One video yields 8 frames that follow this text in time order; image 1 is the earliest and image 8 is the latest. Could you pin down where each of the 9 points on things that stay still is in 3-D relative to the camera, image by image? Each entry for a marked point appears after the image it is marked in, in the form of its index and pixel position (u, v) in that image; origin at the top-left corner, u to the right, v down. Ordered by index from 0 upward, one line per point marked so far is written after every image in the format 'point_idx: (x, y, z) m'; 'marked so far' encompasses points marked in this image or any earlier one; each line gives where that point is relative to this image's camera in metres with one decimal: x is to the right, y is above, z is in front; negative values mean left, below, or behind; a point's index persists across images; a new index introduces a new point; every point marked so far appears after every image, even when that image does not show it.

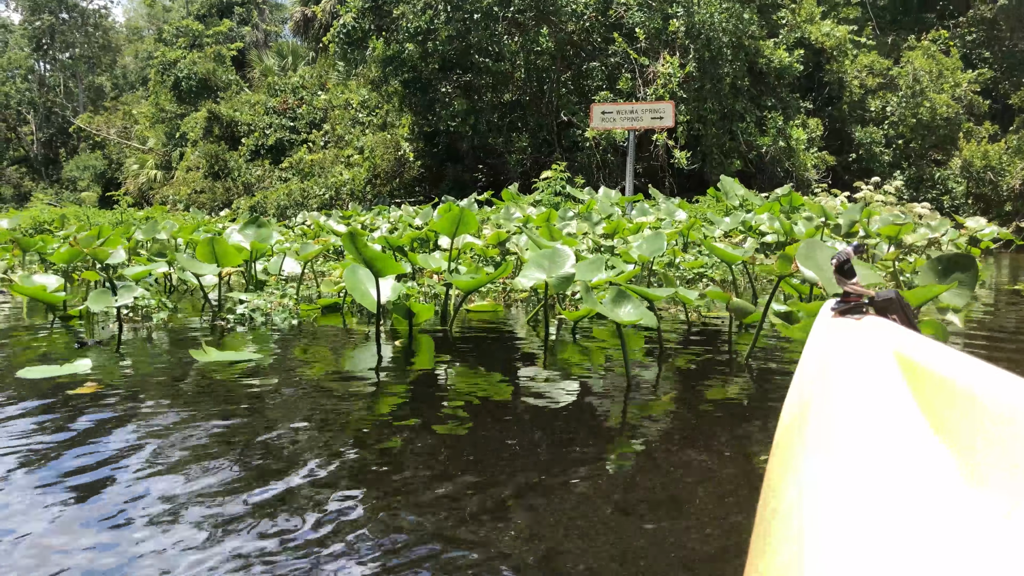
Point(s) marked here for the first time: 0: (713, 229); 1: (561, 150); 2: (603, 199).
0: (+1.2, +0.4, +5.1) m
1: (+0.6, +1.7, +10.4) m
2: (+0.7, +0.7, +6.4) m
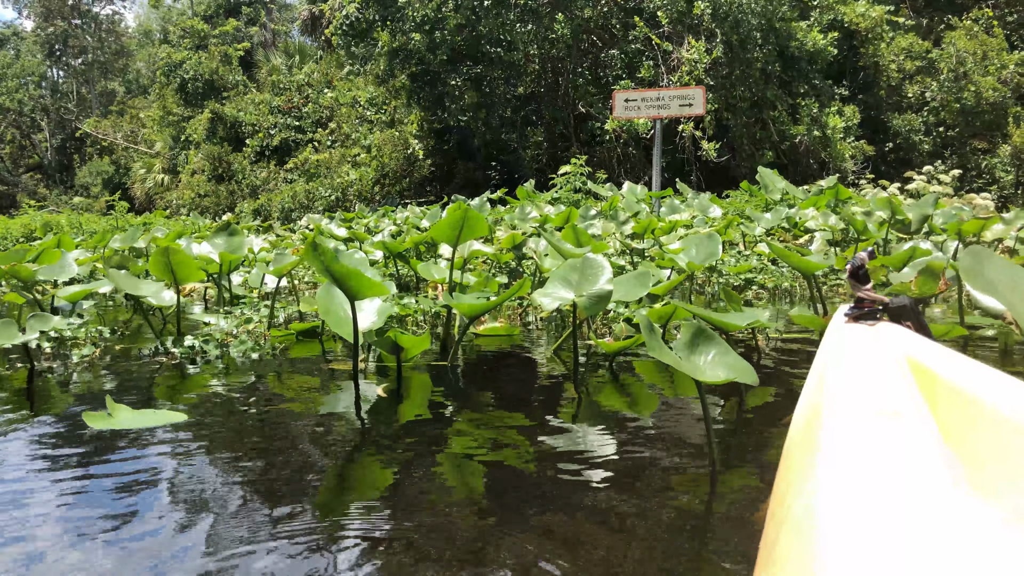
0: (+1.3, +0.3, +4.5) m
1: (+0.8, +1.7, +9.8) m
2: (+0.8, +0.6, +5.8) m
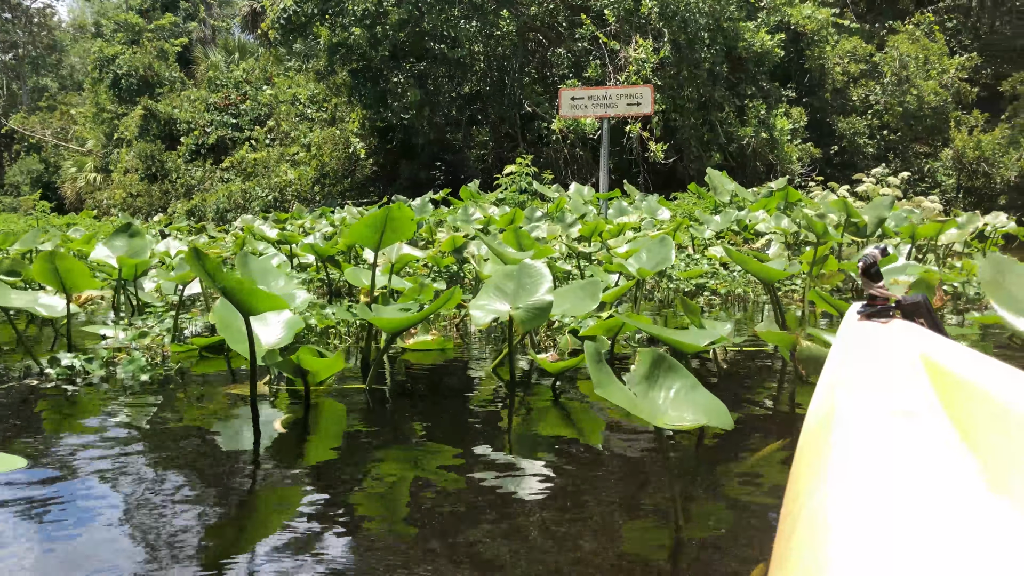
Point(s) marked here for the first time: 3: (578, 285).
0: (+1.0, +0.3, +4.3) m
1: (+0.2, +1.6, +9.6) m
2: (+0.4, +0.6, +5.6) m
3: (+0.1, 0.0, +2.0) m
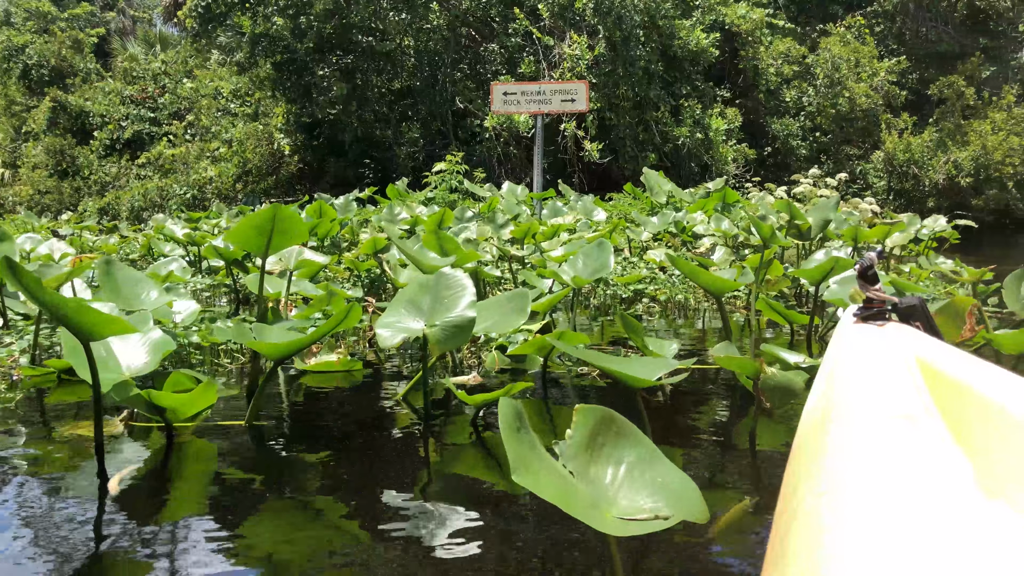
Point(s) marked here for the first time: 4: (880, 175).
0: (+0.6, +0.3, +4.1) m
1: (-0.6, +1.6, +9.3) m
2: (0.0, +0.6, +5.3) m
3: (0.0, 0.0, +1.7) m
4: (+4.1, +1.3, +9.5) m
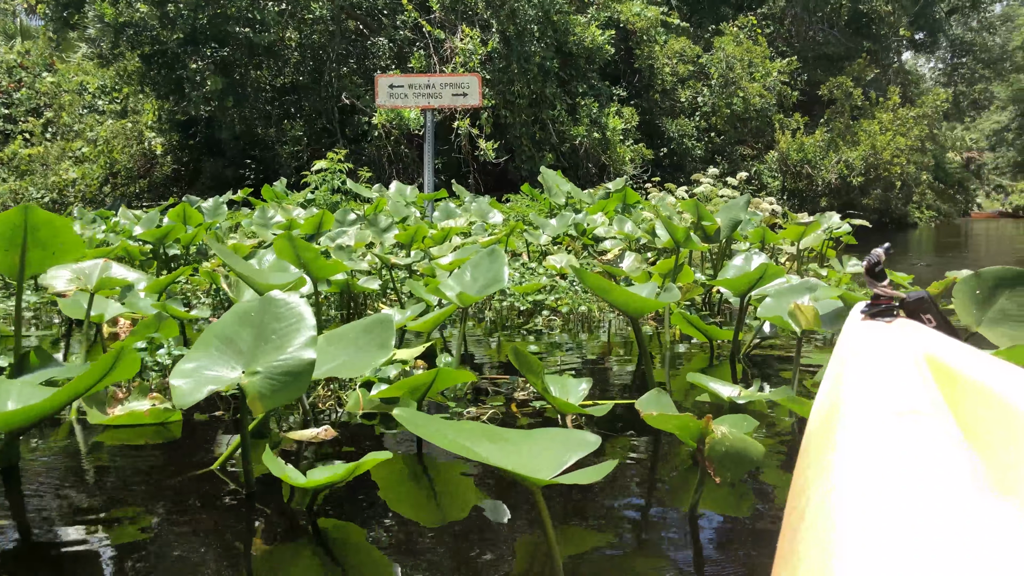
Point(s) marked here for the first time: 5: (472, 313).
0: (+0.1, +0.2, +3.8) m
1: (-1.7, +1.5, +8.8) m
2: (-0.7, +0.5, +4.9) m
3: (-0.2, -0.1, +1.3) m
4: (+2.9, +1.3, +9.5) m
5: (-0.2, -0.1, +3.3) m
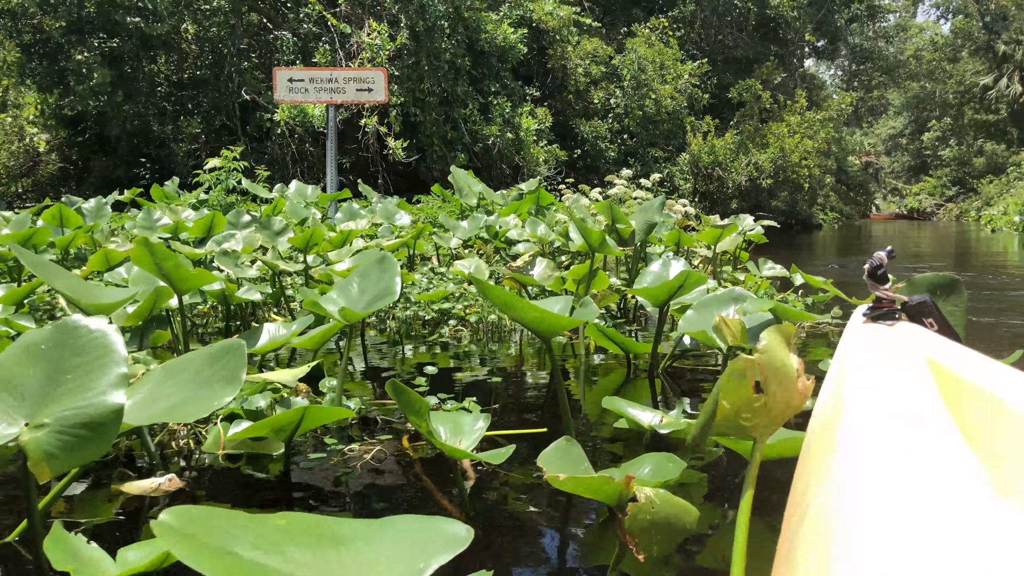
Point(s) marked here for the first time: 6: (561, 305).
0: (-0.3, +0.2, +3.6) m
1: (-2.6, +1.5, +8.4) m
2: (-1.2, +0.5, +4.6) m
3: (-0.4, -0.1, +1.1) m
4: (+2.0, +1.3, +9.5) m
5: (-0.5, -0.1, +3.0) m
6: (+0.1, 0.0, +1.2) m
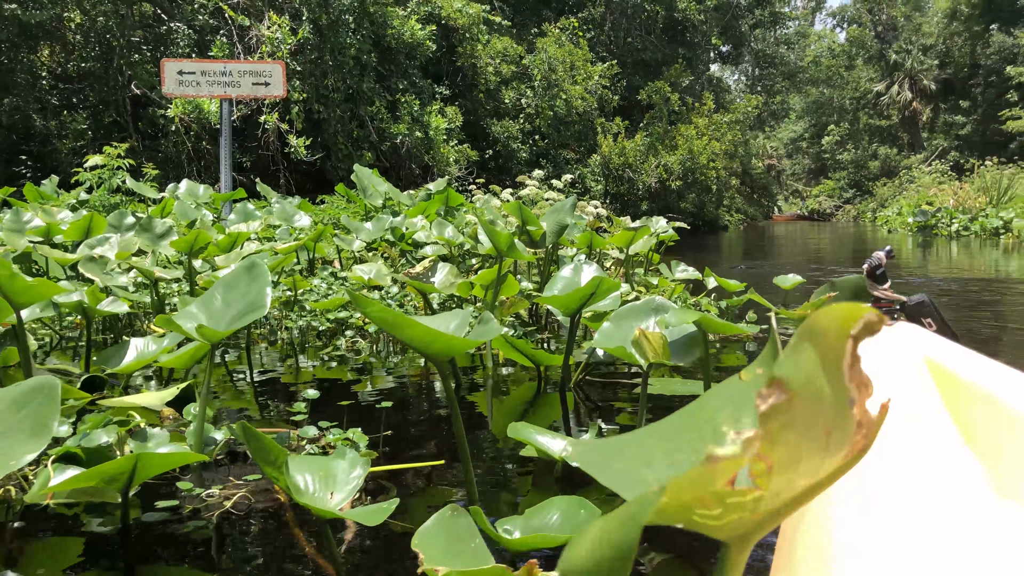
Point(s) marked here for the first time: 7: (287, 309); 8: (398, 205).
0: (-0.6, +0.2, +3.3) m
1: (-3.5, +1.4, +7.9) m
2: (-1.7, +0.5, +4.3) m
3: (-0.5, -0.1, +0.8) m
4: (+1.0, +1.2, +9.5) m
5: (-0.8, -0.2, +2.8) m
6: (-0.1, 0.0, +1.0) m
7: (-0.7, -0.1, +2.7) m
8: (-0.6, +0.5, +4.7) m
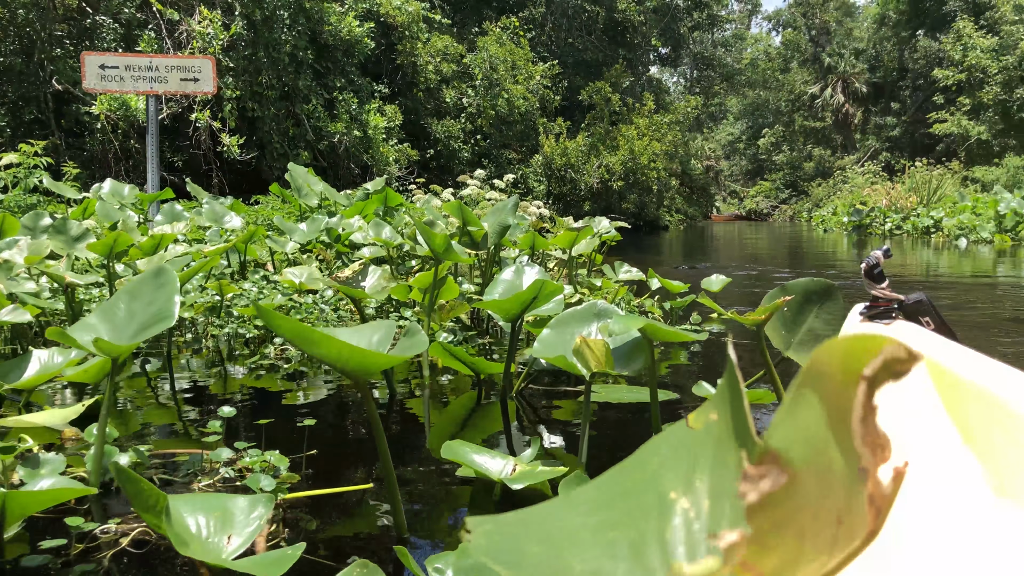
0: (-0.9, +0.2, +3.2) m
1: (-4.0, +1.4, +7.5) m
2: (-1.9, +0.4, +4.1) m
3: (-0.6, -0.1, +0.7) m
4: (+0.3, +1.2, +9.4) m
5: (-1.0, -0.2, +2.6) m
6: (-0.1, 0.0, +0.9) m
7: (-0.9, -0.1, +2.6) m
8: (-1.0, +0.4, +4.6) m
